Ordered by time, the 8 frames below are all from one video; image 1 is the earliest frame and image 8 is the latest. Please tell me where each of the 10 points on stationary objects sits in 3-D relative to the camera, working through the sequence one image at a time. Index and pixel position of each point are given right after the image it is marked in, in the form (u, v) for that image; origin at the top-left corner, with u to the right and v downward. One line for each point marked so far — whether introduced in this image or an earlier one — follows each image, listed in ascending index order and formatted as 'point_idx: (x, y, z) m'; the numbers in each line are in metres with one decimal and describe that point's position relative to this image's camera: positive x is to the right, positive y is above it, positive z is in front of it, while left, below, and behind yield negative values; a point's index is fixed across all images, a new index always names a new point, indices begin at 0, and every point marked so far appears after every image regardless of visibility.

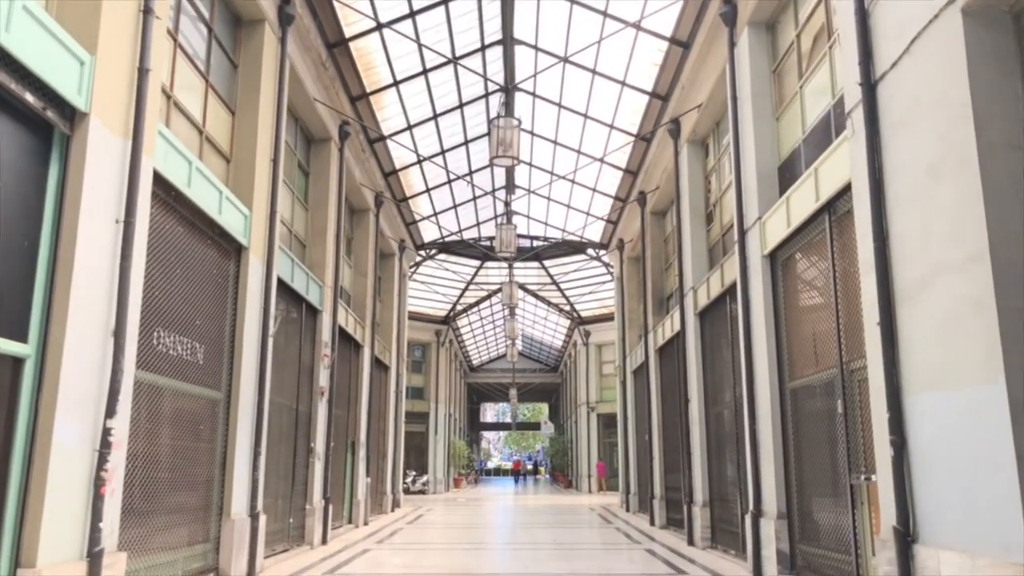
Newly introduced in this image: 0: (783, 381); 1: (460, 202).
0: (+2.7, -0.9, +8.4) m
1: (-1.2, +2.0, +19.5) m
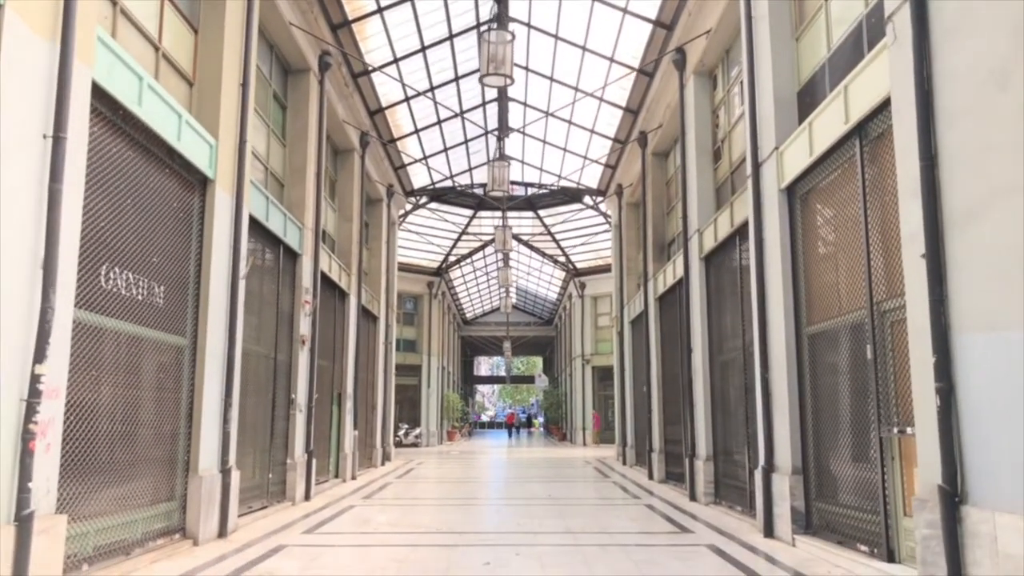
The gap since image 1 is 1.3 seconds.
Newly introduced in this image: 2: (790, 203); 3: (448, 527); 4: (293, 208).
0: (+2.7, -0.4, +7.7) m
1: (-1.4, +3.2, +18.6) m
2: (+2.6, +0.8, +7.9) m
3: (-0.7, -2.5, +8.8) m
4: (-3.0, +1.1, +11.4) m
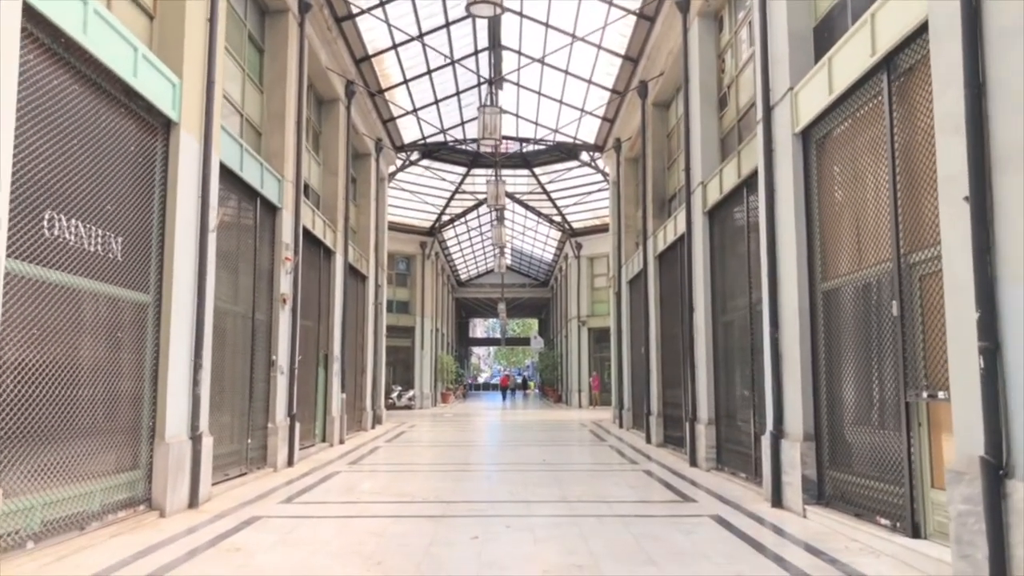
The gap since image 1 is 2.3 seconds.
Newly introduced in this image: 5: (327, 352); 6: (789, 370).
0: (+2.6, 0.0, +7.1) m
1: (-1.5, +4.1, +17.8) m
2: (+2.6, +1.2, +7.3) m
3: (-0.7, -2.0, +8.3) m
4: (-3.1, +1.7, +10.7) m
5: (-3.0, -1.0, +13.6) m
6: (+2.4, -0.7, +7.3) m
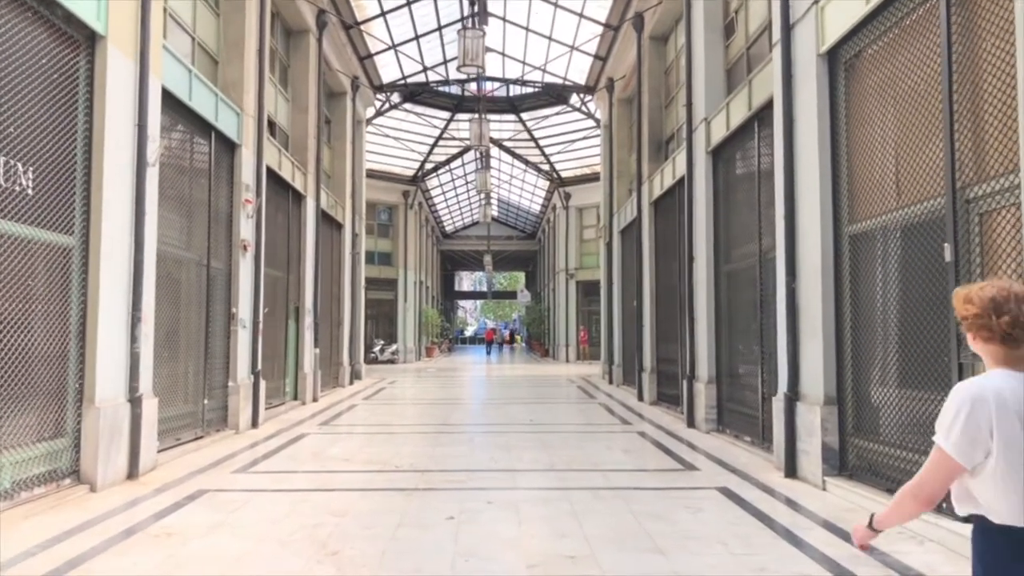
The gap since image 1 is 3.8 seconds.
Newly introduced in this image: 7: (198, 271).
0: (+2.5, +0.5, +6.3) m
1: (-1.8, +5.1, +16.7) m
2: (+2.4, +1.6, +6.4) m
3: (-0.9, -1.6, +7.5) m
4: (-3.3, +2.3, +9.7) m
5: (-3.2, -0.2, +12.7) m
6: (+2.3, -0.3, +6.5) m
7: (-3.3, +0.2, +8.7) m
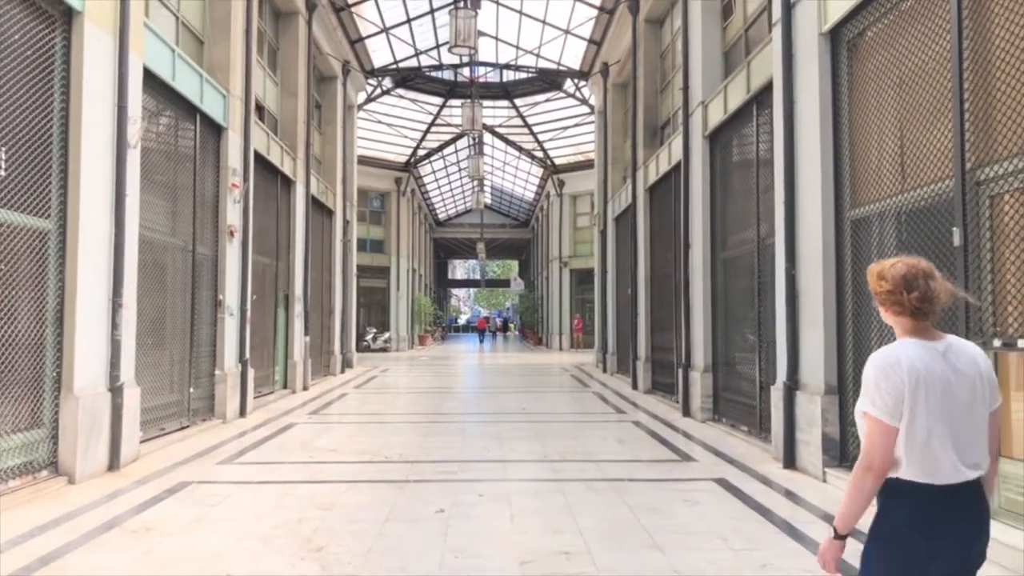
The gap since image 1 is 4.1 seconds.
0: (+2.4, +0.6, +6.1) m
1: (-1.9, +5.3, +16.4) m
2: (+2.4, +1.7, +6.2) m
3: (-1.0, -1.4, +7.3) m
4: (-3.4, +2.4, +9.4) m
5: (-3.4, -0.1, +12.5) m
6: (+2.2, -0.2, +6.3) m
7: (-3.3, +0.3, +8.5) m
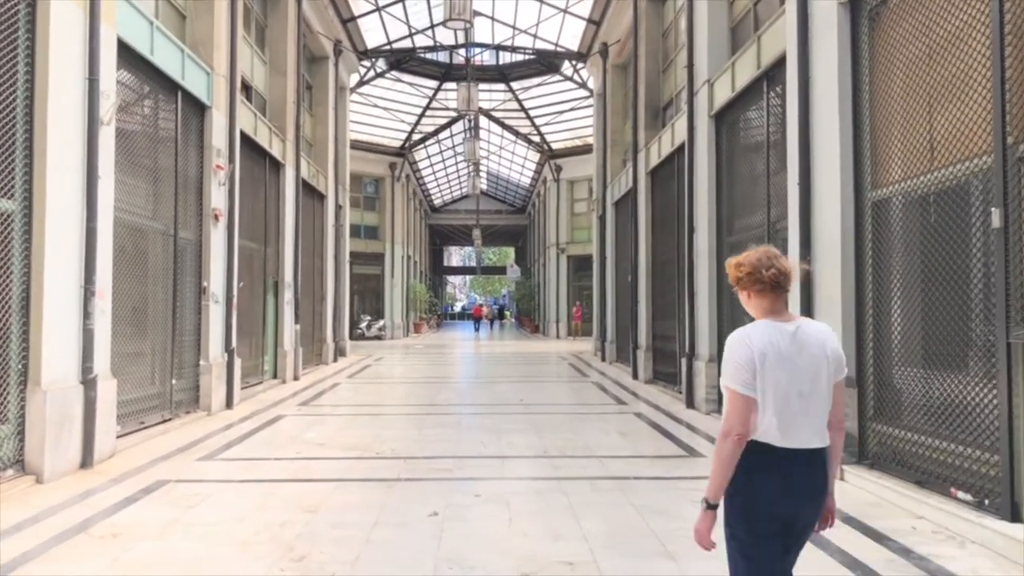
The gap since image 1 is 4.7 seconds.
0: (+2.4, +0.7, +5.7) m
1: (-2.0, +5.6, +15.9) m
2: (+2.4, +1.8, +5.8) m
3: (-1.0, -1.3, +6.9) m
4: (-3.4, +2.6, +9.0) m
5: (-3.4, +0.1, +12.1) m
6: (+2.2, -0.1, +6.0) m
7: (-3.4, +0.5, +8.1) m
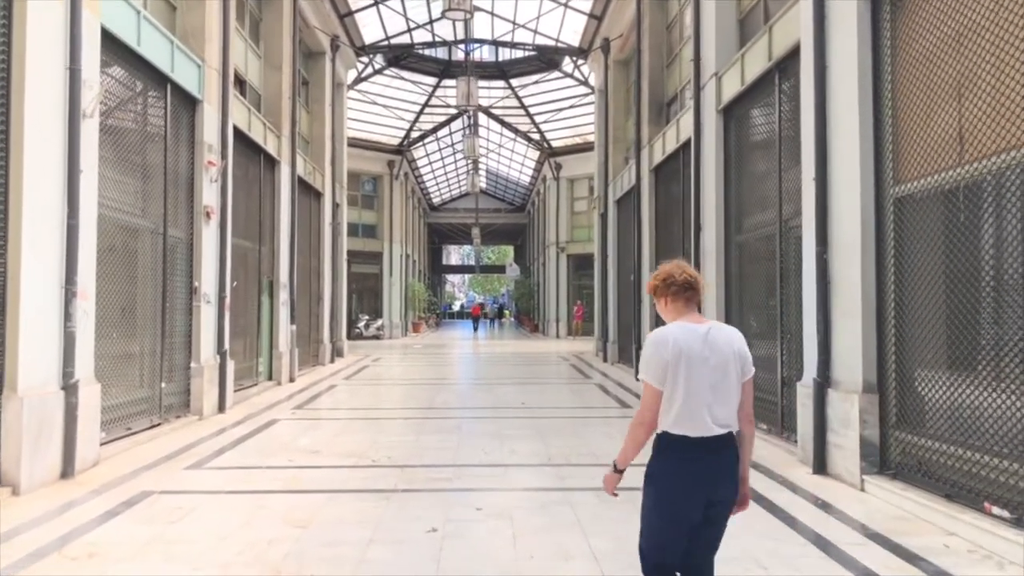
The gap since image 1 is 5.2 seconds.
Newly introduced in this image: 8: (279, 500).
0: (+2.4, +0.7, +5.4) m
1: (-2.0, +5.6, +15.6) m
2: (+2.4, +1.8, +5.5) m
3: (-1.0, -1.3, +6.6) m
4: (-3.4, +2.6, +8.7) m
5: (-3.4, +0.1, +11.8) m
6: (+2.2, -0.1, +5.7) m
7: (-3.3, +0.4, +7.8) m
8: (-1.4, -1.3, +5.1) m
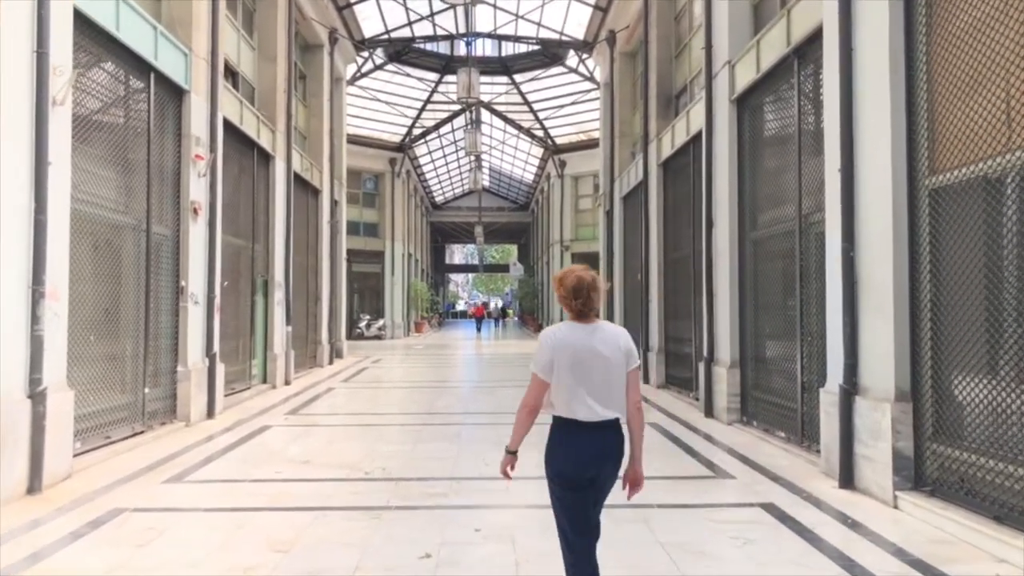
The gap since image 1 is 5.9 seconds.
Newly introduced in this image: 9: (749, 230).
0: (+2.4, +0.7, +5.0) m
1: (-1.9, +5.6, +15.2) m
2: (+2.4, +1.8, +5.1) m
3: (-0.9, -1.3, +6.2) m
4: (-3.4, +2.6, +8.3) m
5: (-3.3, +0.1, +11.4) m
6: (+2.3, -0.1, +5.2) m
7: (-3.3, +0.5, +7.4) m
8: (-1.4, -1.3, +4.7) m
9: (+2.3, +0.6, +8.2) m
